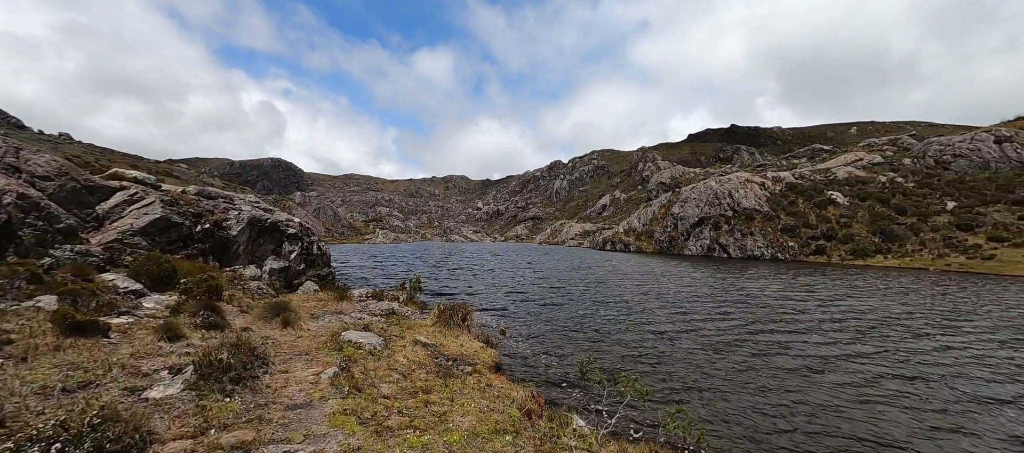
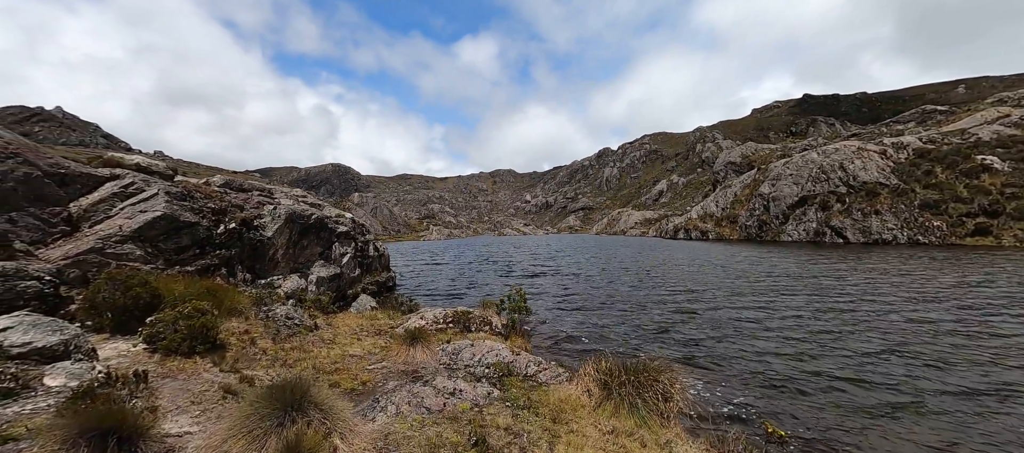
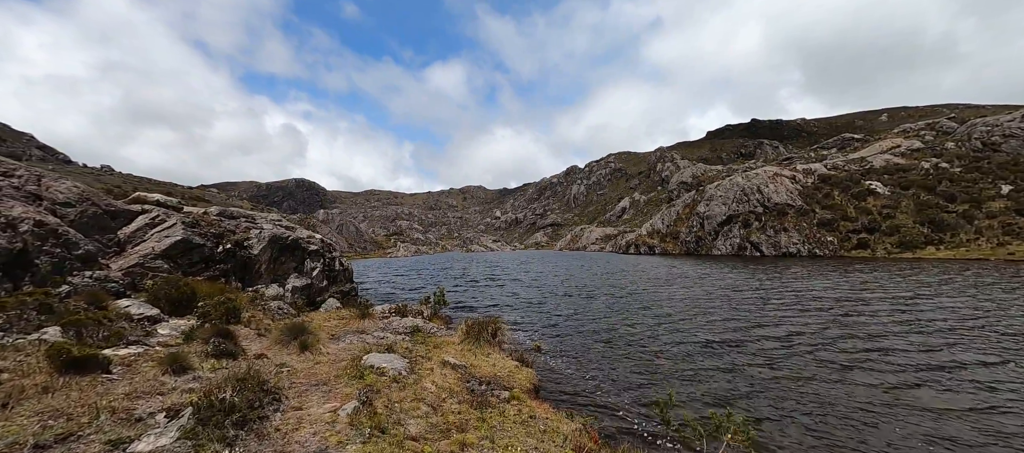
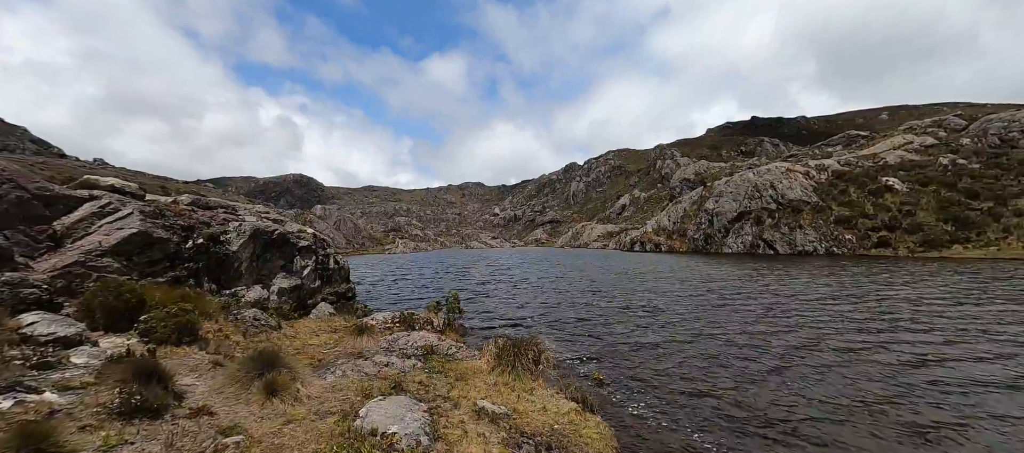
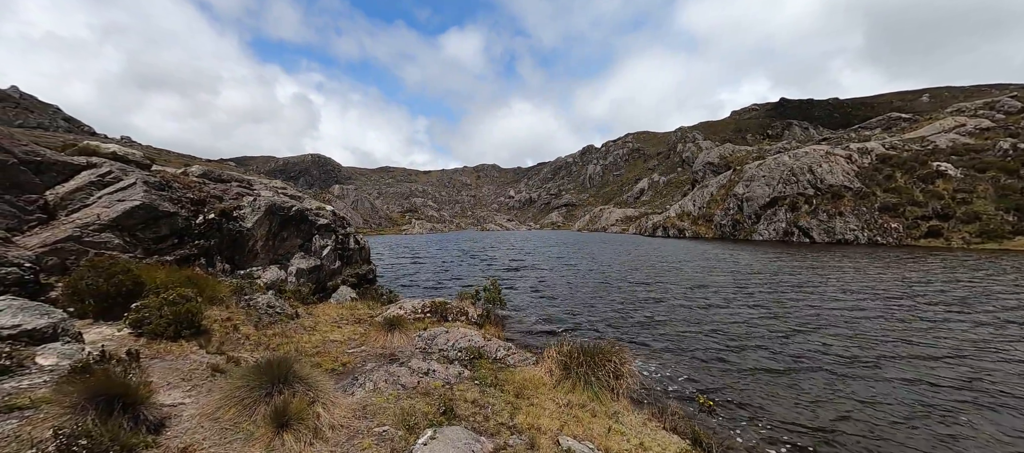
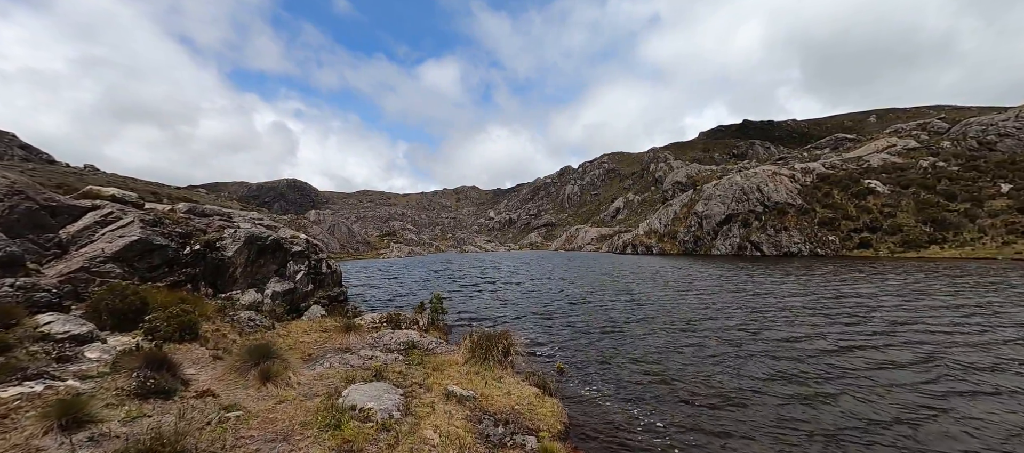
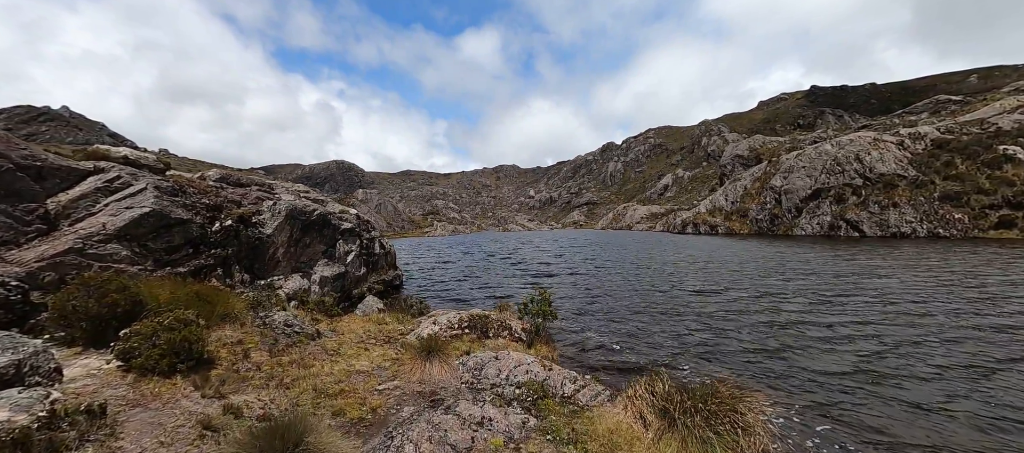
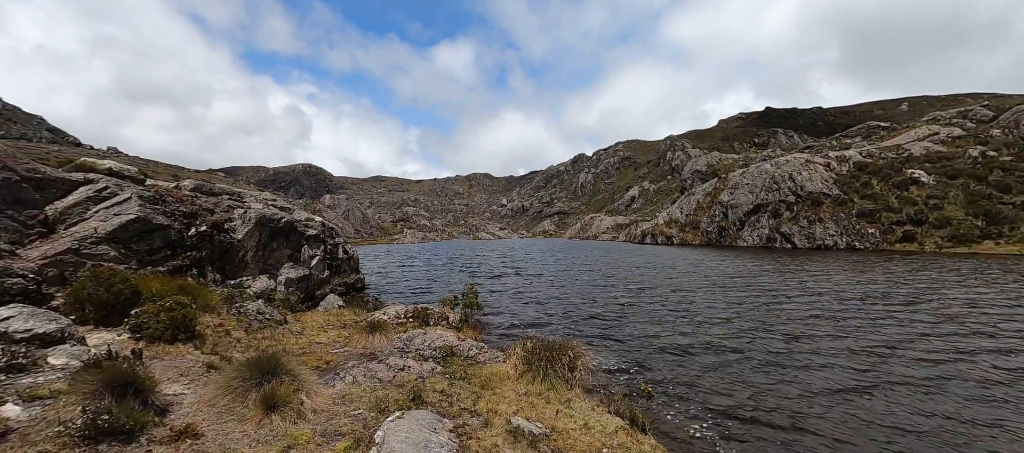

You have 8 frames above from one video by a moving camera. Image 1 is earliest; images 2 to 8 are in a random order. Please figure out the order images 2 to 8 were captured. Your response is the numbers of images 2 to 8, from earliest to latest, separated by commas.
3, 6, 4, 8, 5, 2, 7
